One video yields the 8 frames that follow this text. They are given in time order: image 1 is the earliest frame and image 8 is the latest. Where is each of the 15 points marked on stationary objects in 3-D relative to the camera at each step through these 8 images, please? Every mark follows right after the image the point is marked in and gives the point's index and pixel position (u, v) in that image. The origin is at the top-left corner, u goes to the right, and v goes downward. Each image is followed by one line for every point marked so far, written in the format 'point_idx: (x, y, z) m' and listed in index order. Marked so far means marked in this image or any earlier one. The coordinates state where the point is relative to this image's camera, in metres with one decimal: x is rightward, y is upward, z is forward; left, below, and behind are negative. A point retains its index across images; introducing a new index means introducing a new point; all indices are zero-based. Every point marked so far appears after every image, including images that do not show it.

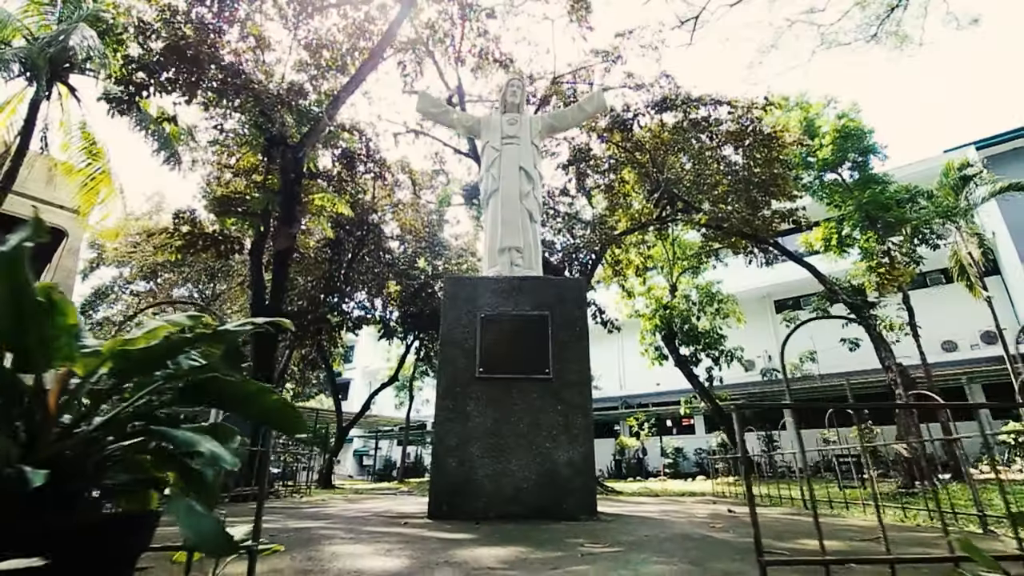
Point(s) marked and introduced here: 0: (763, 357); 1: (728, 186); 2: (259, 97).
0: (+8.1, -2.2, +15.8) m
1: (+4.3, +2.0, +9.5) m
2: (-3.9, +3.0, +7.3) m
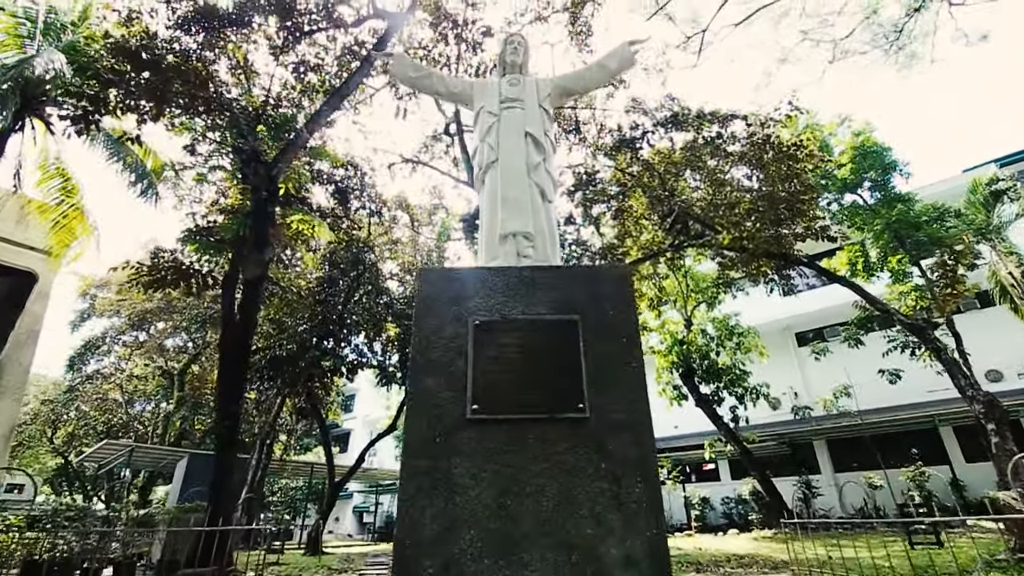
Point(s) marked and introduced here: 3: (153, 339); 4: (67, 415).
0: (+8.3, -3.2, +14.6) m
1: (+4.4, +1.5, +8.8) m
2: (-3.9, +2.5, +6.7) m
3: (-12.0, -1.7, +16.3) m
4: (-17.8, -5.1, +19.4) m
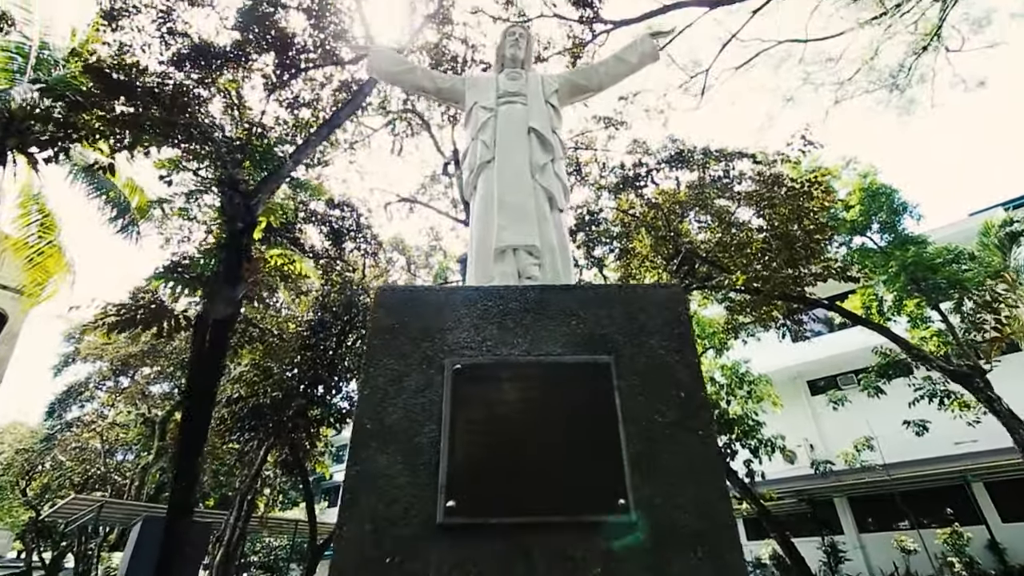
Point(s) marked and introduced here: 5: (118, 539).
0: (+8.3, -4.5, +13.8) m
1: (+4.4, +0.7, +8.4) m
2: (-3.9, +1.9, +6.4) m
3: (-12.0, -3.1, +15.5) m
4: (-17.8, -6.7, +18.4) m
5: (-12.6, -8.0, +15.5) m
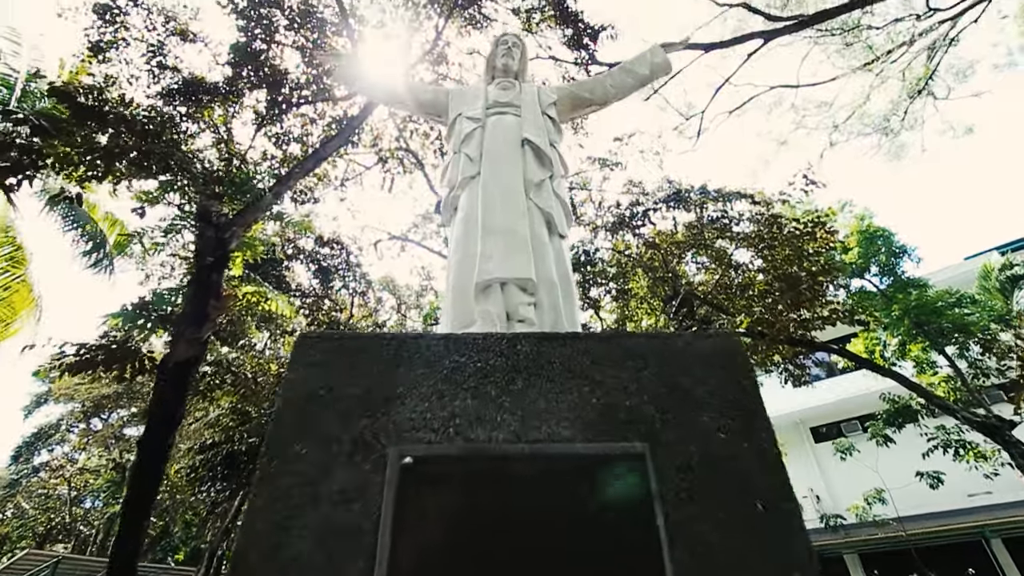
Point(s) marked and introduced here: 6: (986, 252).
0: (+8.1, -5.7, +13.1) m
1: (+4.2, 0.0, +8.2) m
2: (-4.0, +1.4, +6.1) m
3: (-12.2, -4.2, +14.7) m
4: (-18.1, -8.1, +17.2) m
5: (-12.9, -9.2, +14.3) m
6: (+12.6, +1.0, +12.9) m
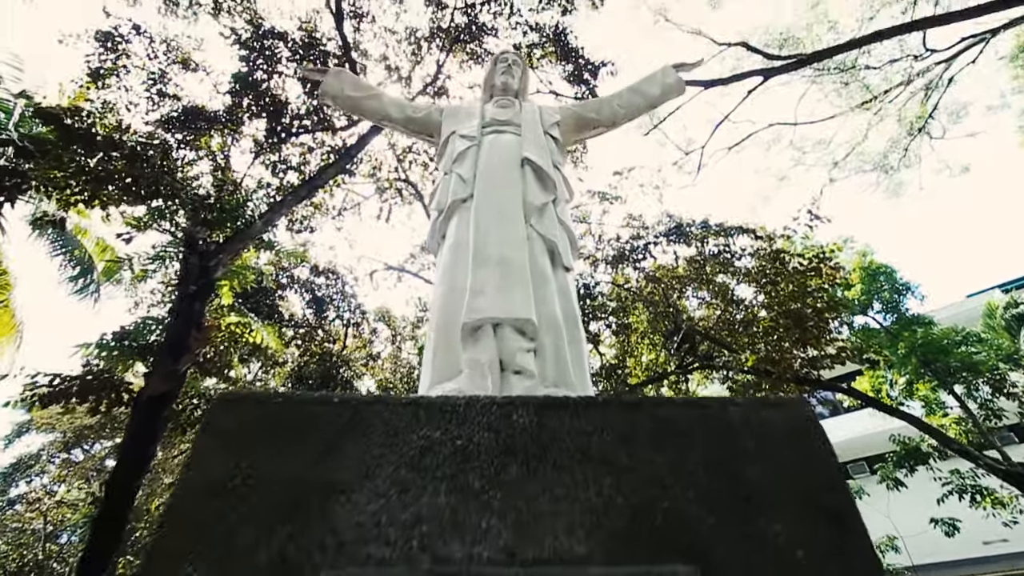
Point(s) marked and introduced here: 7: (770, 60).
0: (+8.0, -6.6, +12.5) m
1: (+4.2, -0.6, +8.0) m
2: (-4.0, +1.1, +6.0) m
3: (-12.3, -5.0, +14.2) m
4: (-18.3, -9.0, +16.3) m
5: (-13.0, -9.9, +13.4) m
6: (+12.6, -0.1, +12.8) m
7: (+4.3, +3.8, +8.1) m
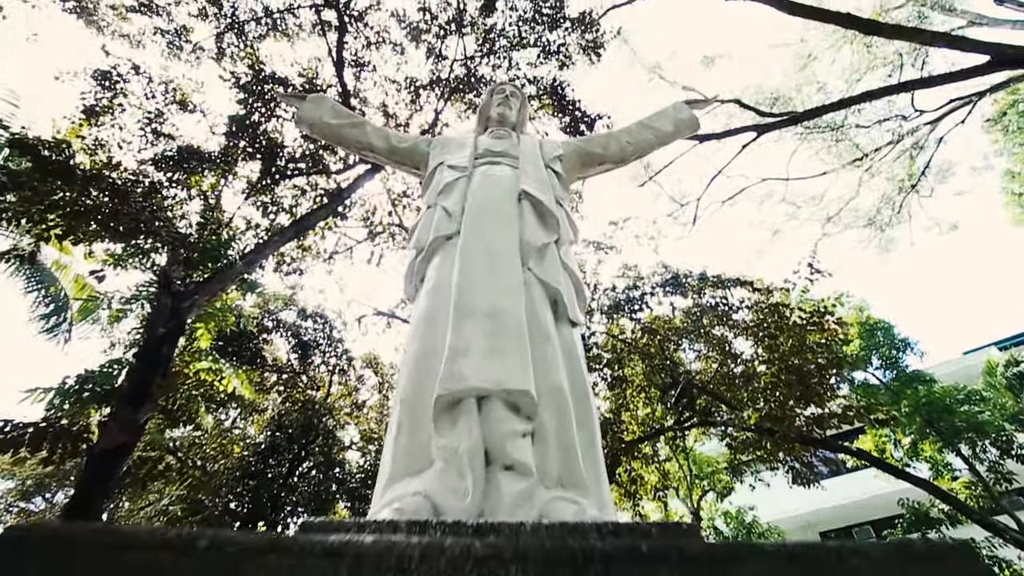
0: (+7.6, -8.0, +11.7) m
1: (+4.1, -1.4, +7.7) m
2: (-4.1, +0.6, +5.8) m
3: (-12.6, -6.1, +13.2) m
4: (-18.7, -10.1, +14.9) m
5: (-13.4, -10.9, +12.0) m
6: (+12.4, -1.6, +12.7) m
7: (+4.3, +2.9, +8.3) m
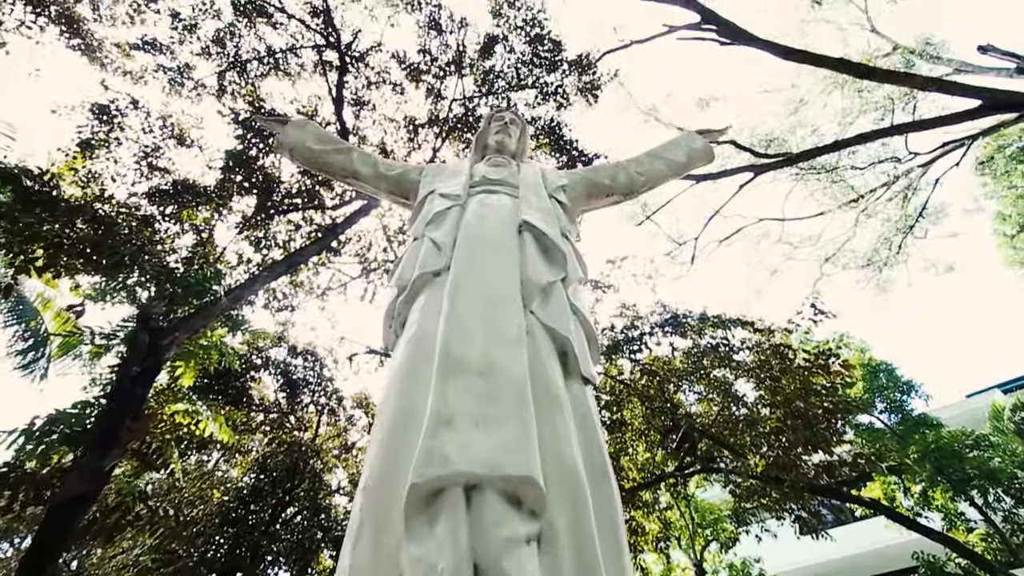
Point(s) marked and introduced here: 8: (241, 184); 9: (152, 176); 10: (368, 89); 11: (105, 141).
0: (+7.5, -8.9, +11.0) m
1: (+4.0, -2.1, +7.4) m
2: (-4.1, +0.2, +5.6) m
3: (-12.8, -7.0, +12.5) m
4: (-18.9, -11.0, +13.8) m
5: (-13.6, -11.7, +10.8) m
6: (+12.3, -2.6, +12.5) m
7: (+4.2, +2.2, +8.3) m
8: (-4.3, +1.7, +7.7) m
9: (-5.5, +1.7, +7.5) m
10: (-2.5, +3.4, +8.3) m
11: (-5.6, +2.0, +6.7) m
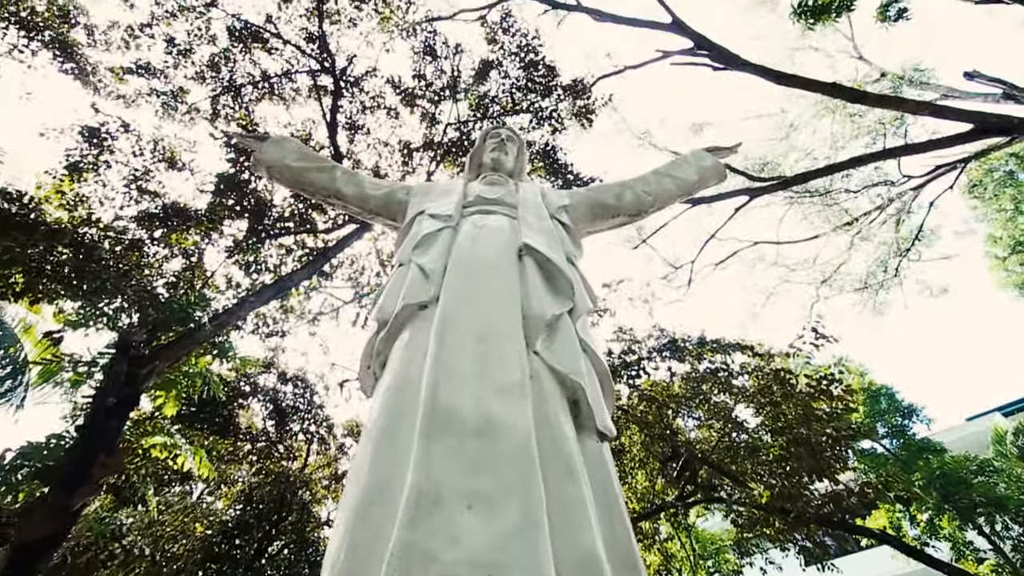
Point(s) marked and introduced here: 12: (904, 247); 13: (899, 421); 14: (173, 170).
0: (+7.4, -9.4, +10.5) m
1: (+3.9, -2.4, +7.3) m
2: (-4.2, -0.1, +5.5) m
3: (-12.9, -7.6, +11.9) m
4: (-19.0, -11.7, +12.9) m
5: (-13.7, -12.2, +10.0) m
6: (+12.1, -3.2, +12.3) m
7: (+4.1, +1.8, +8.3) m
8: (-4.4, +1.3, +7.6) m
9: (-5.6, +1.3, +7.3) m
10: (-2.5, +3.0, +8.3) m
11: (-5.7, +1.7, +6.6) m
12: (+7.7, +0.8, +9.5) m
13: (+8.0, -2.7, +10.0) m
14: (-5.1, +1.8, +7.3) m
